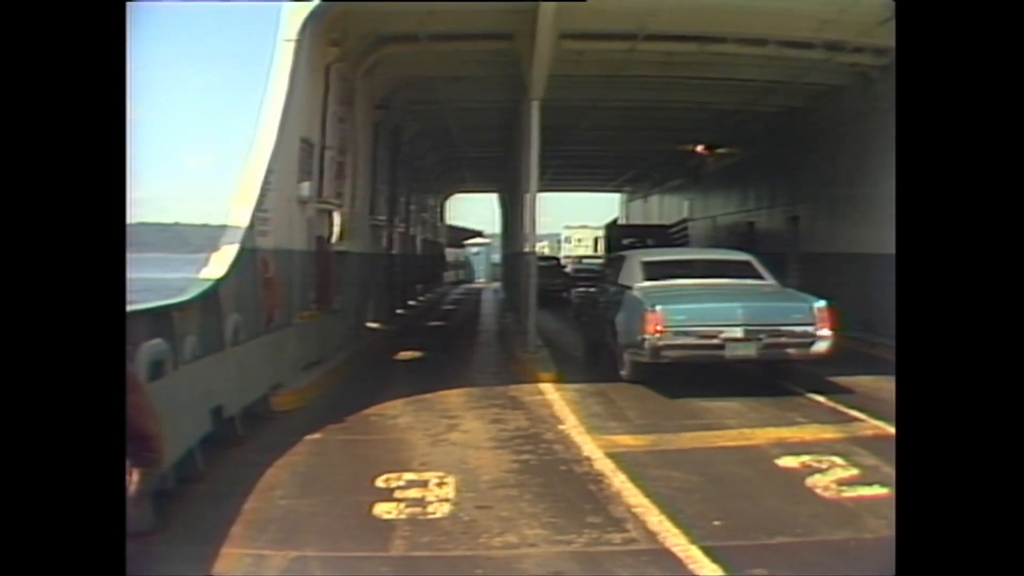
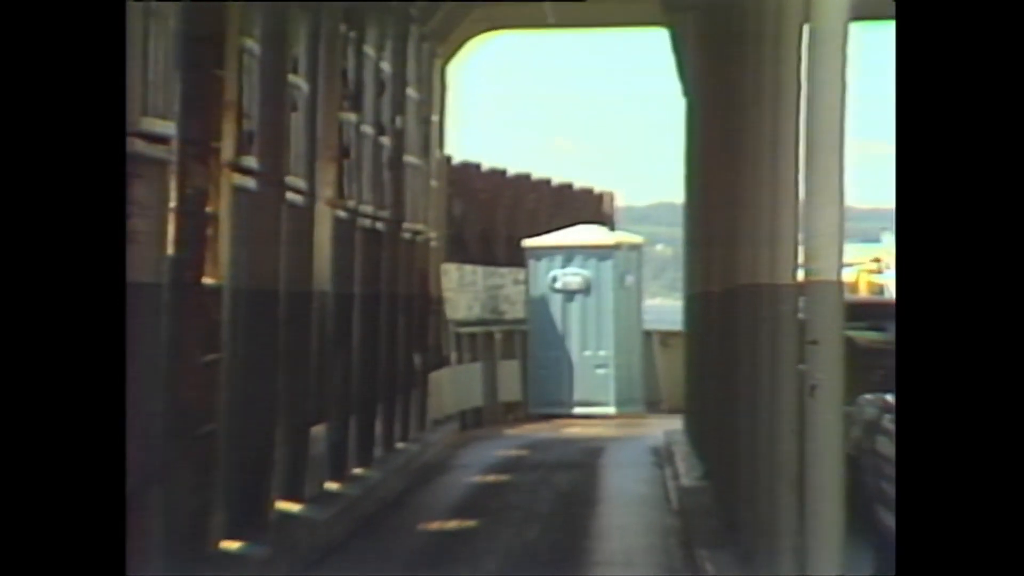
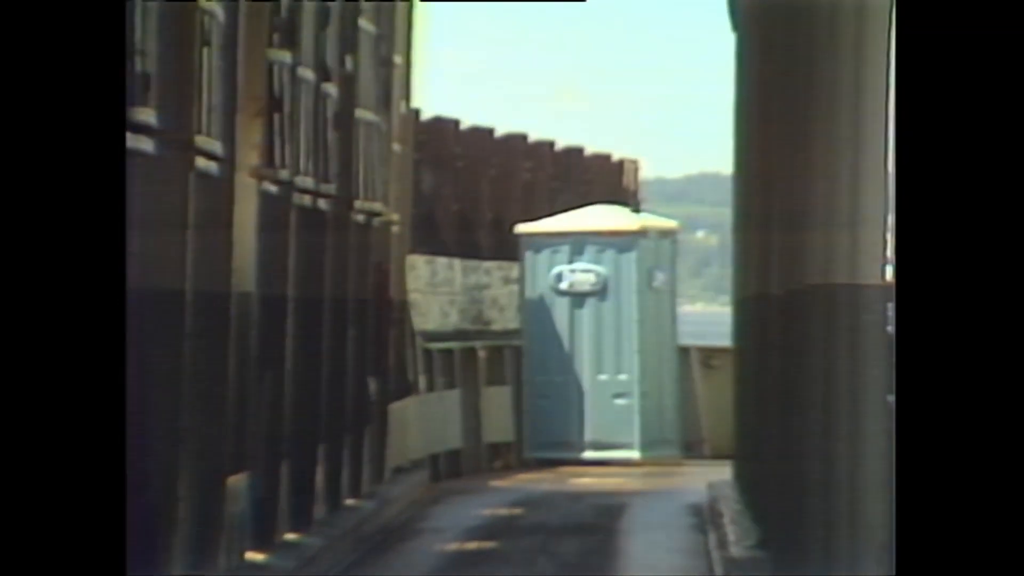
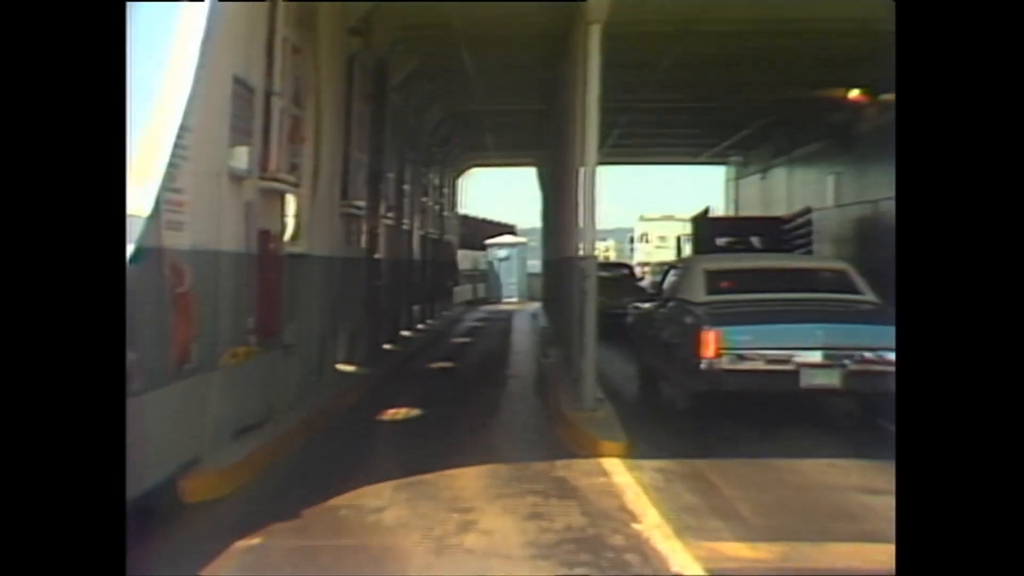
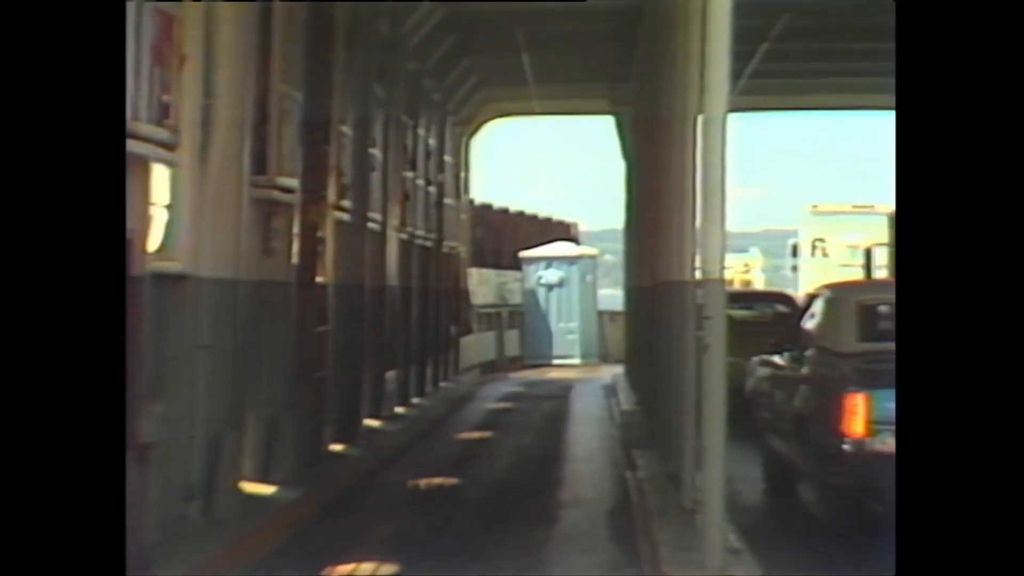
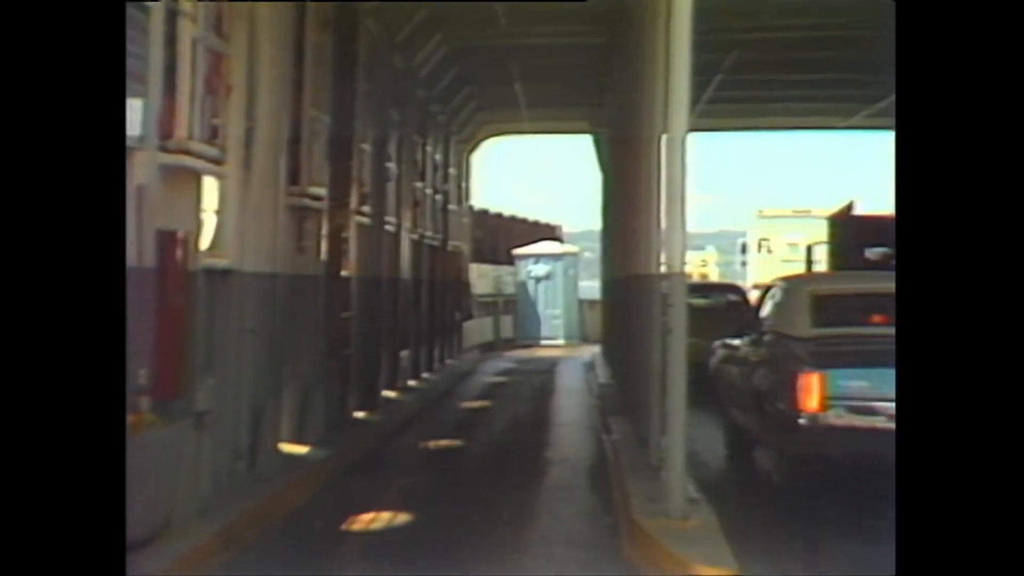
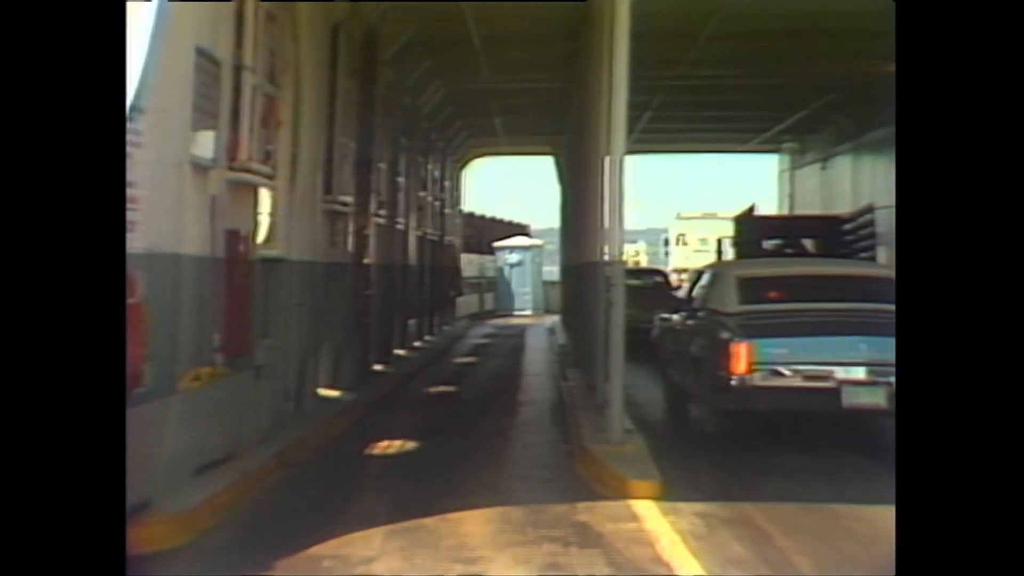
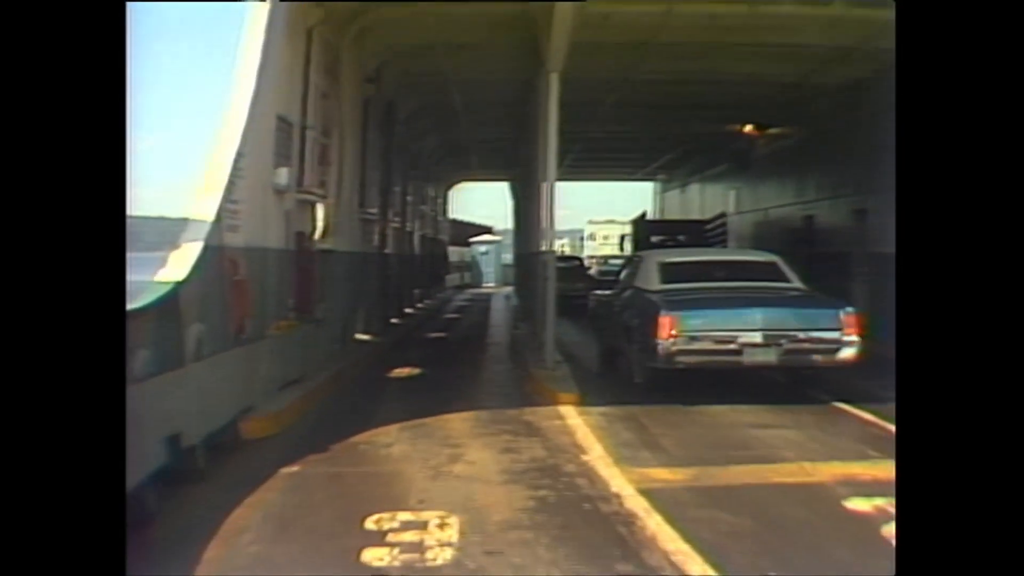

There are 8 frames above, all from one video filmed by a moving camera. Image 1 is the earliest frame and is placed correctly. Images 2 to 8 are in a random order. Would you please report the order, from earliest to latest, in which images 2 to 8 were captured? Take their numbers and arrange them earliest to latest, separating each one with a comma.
8, 4, 7, 6, 5, 2, 3
